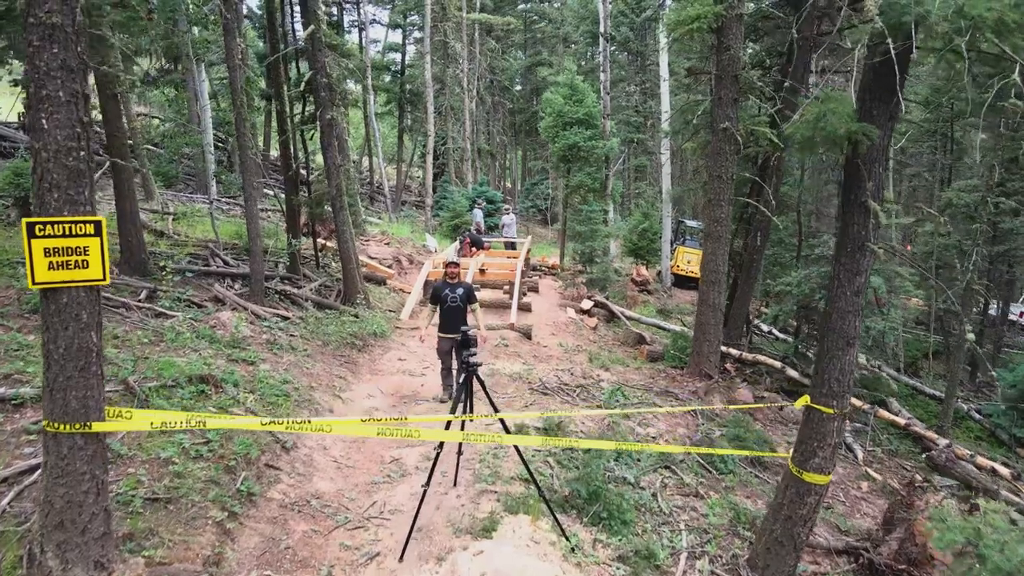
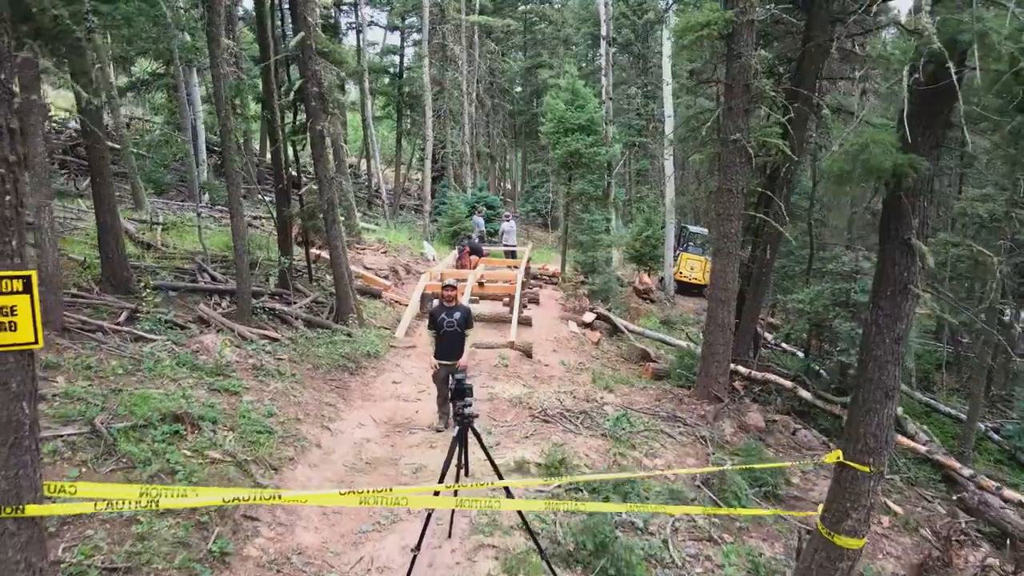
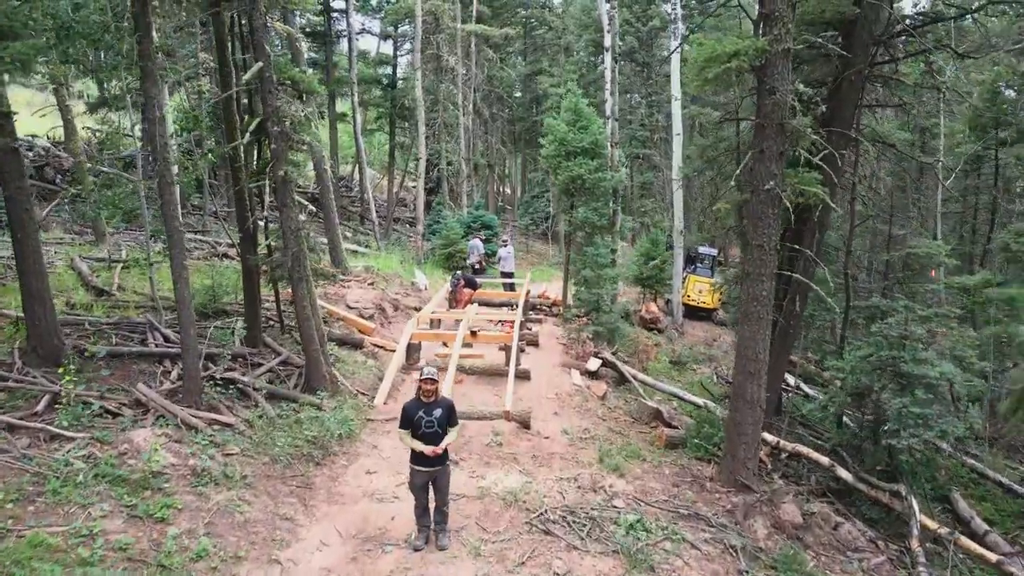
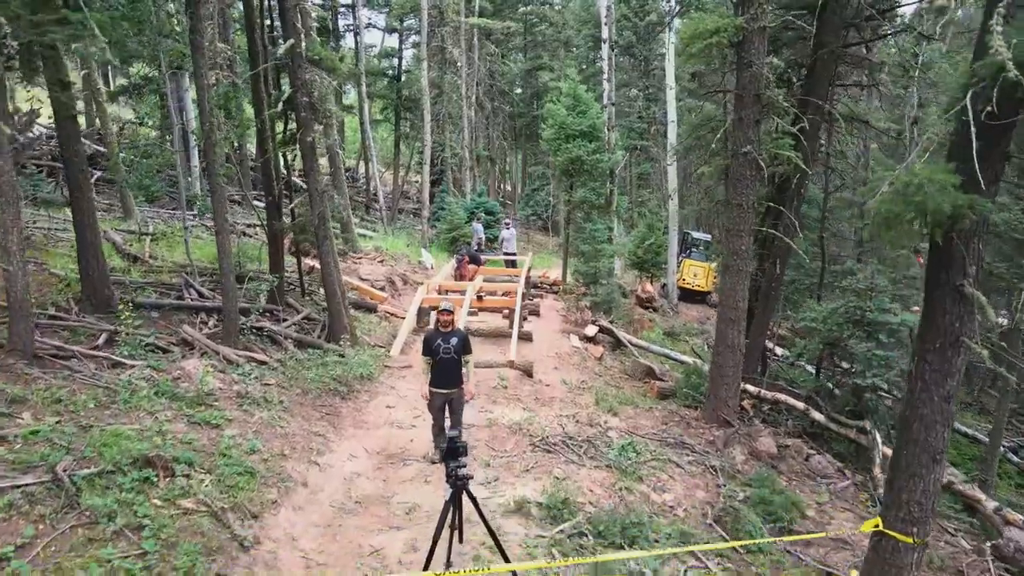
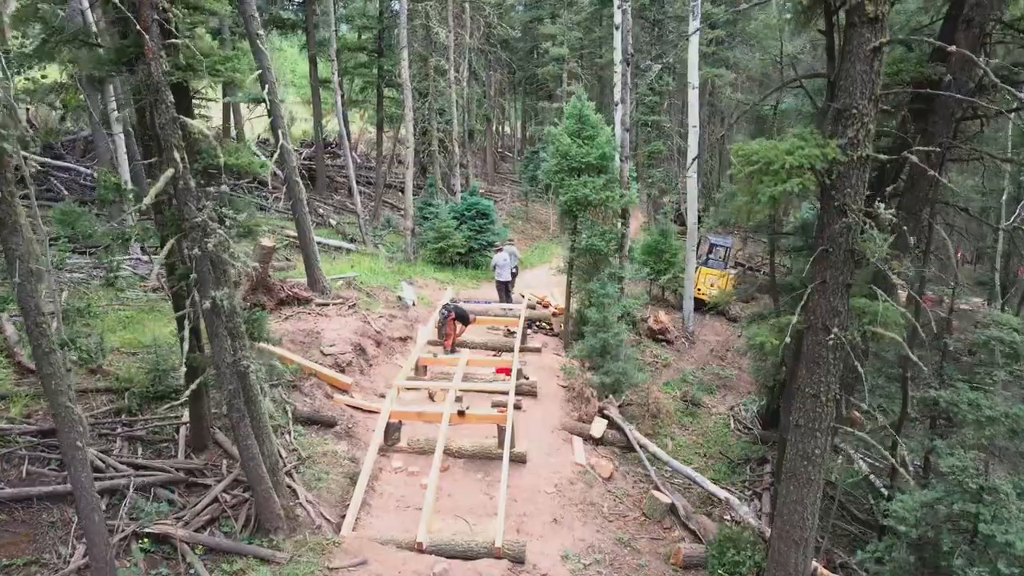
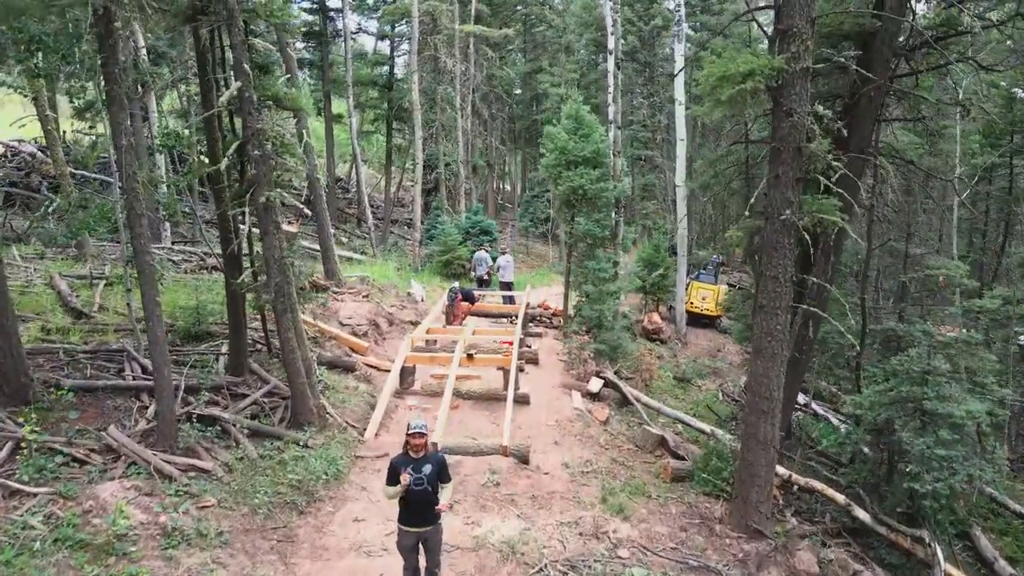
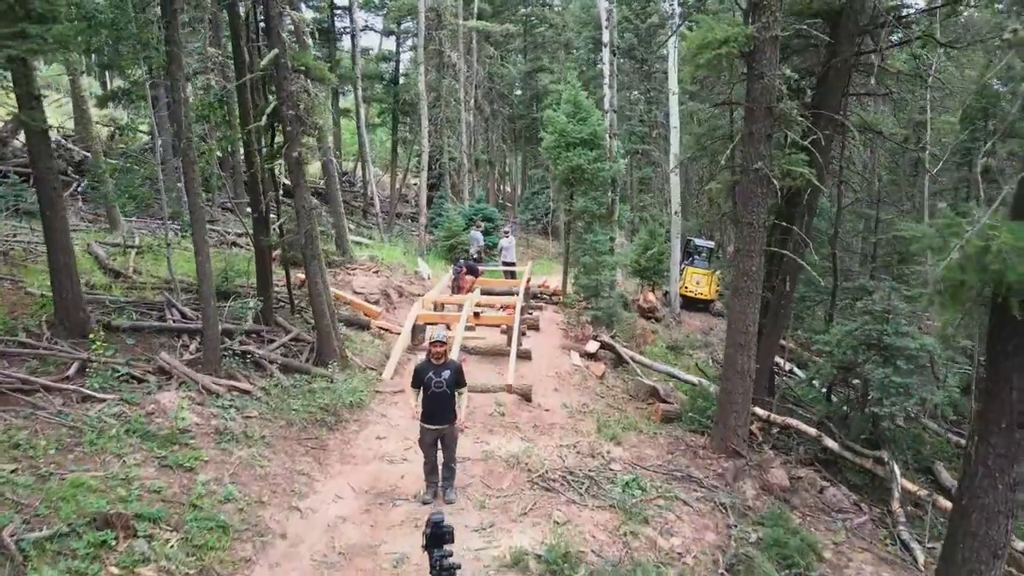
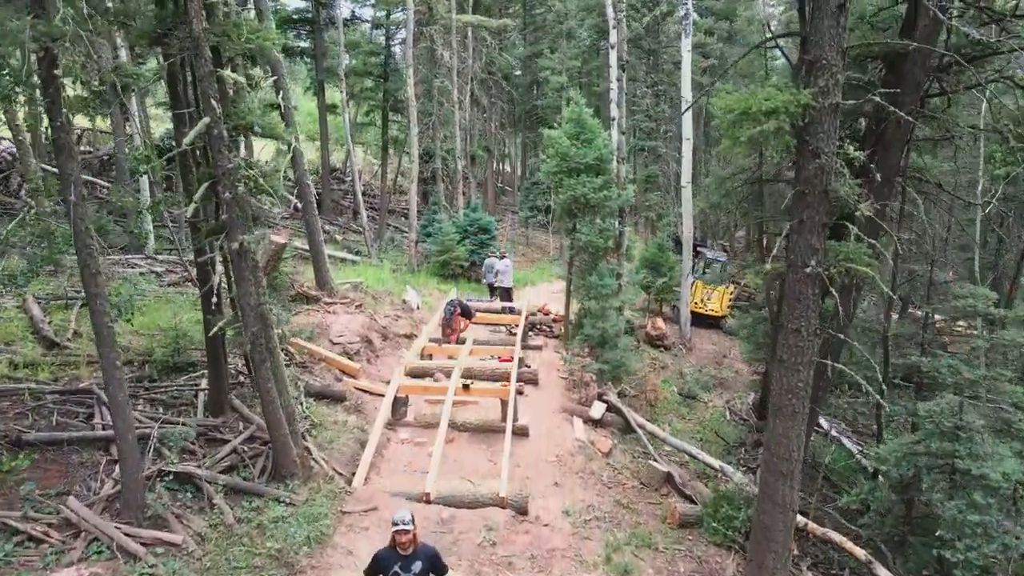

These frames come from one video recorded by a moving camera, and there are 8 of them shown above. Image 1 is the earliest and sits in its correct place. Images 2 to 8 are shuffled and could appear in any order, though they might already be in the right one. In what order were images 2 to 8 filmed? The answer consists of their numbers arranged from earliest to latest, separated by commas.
2, 4, 7, 3, 6, 8, 5
